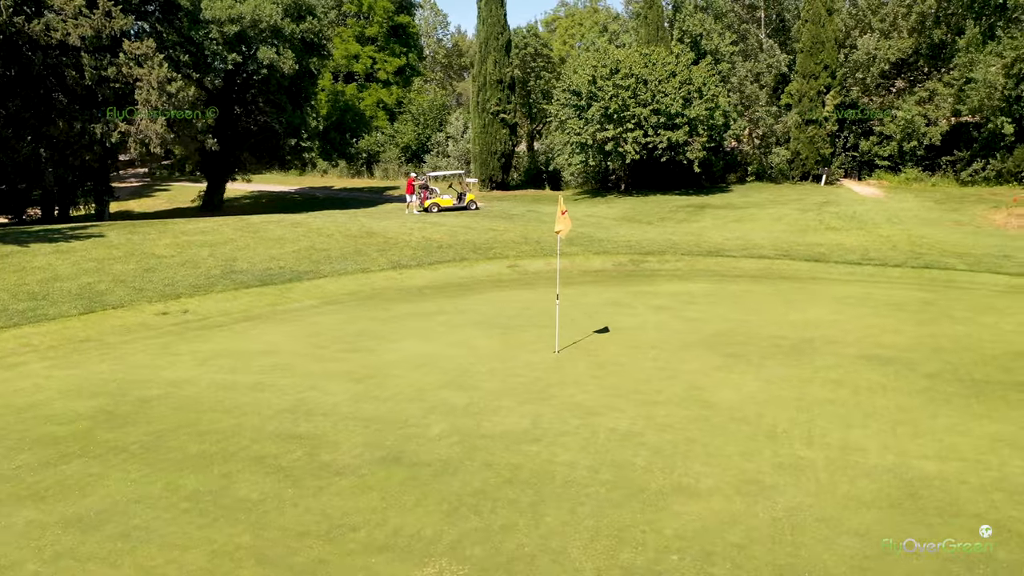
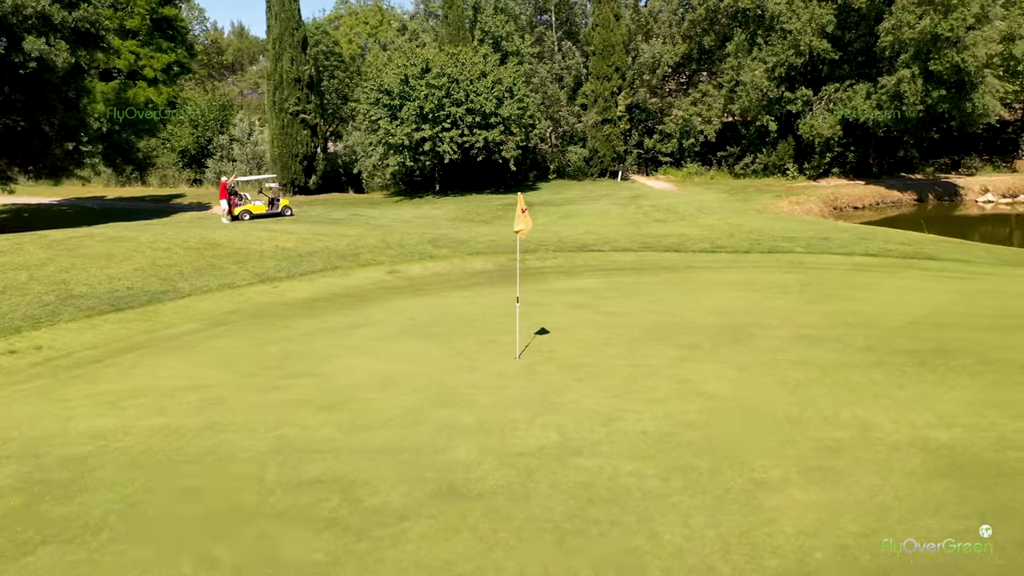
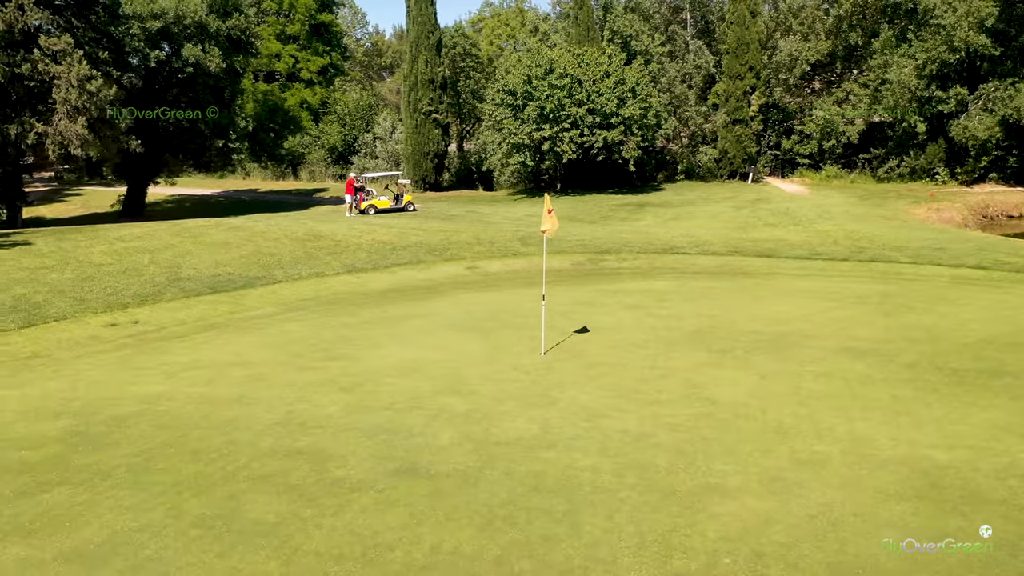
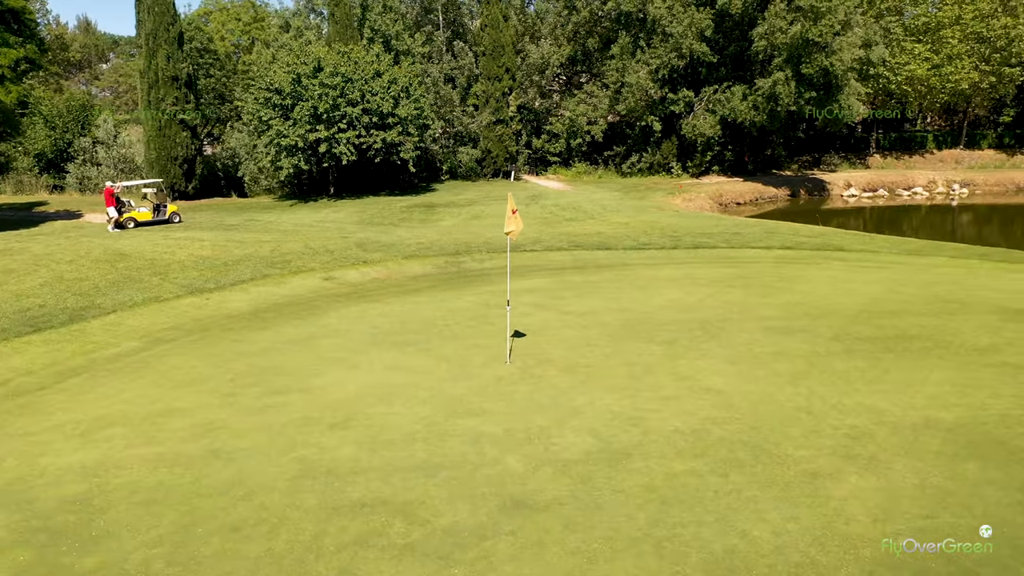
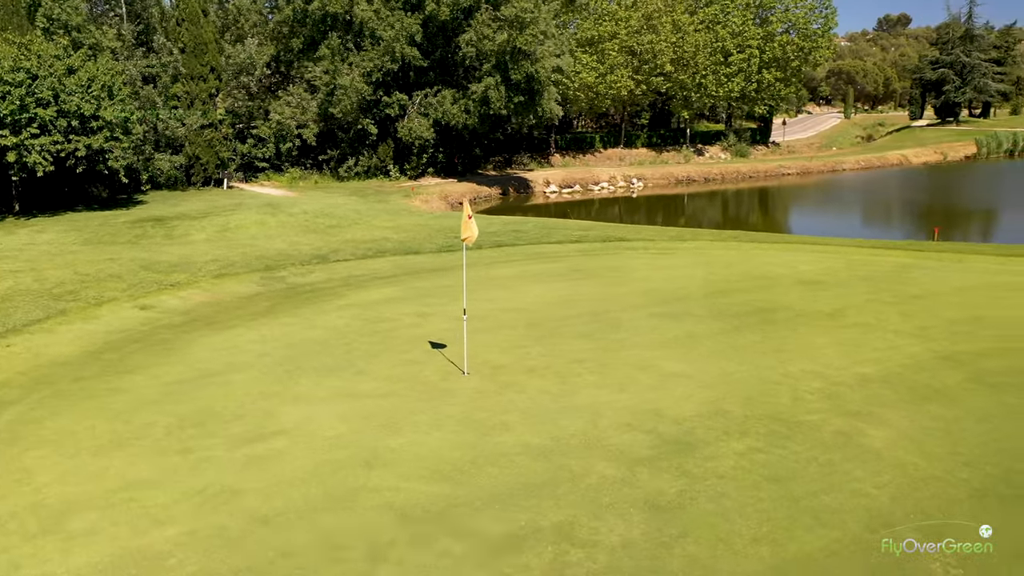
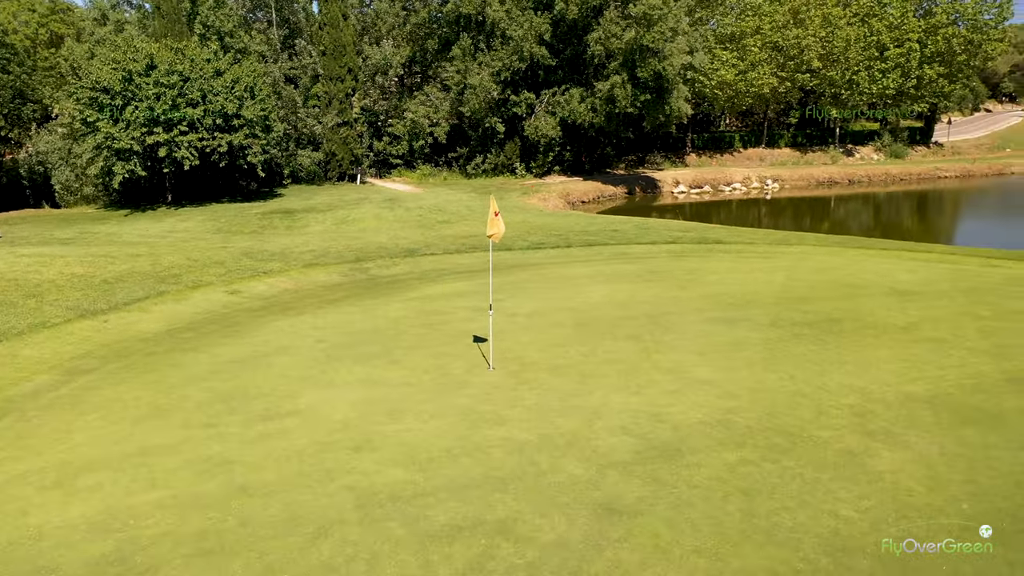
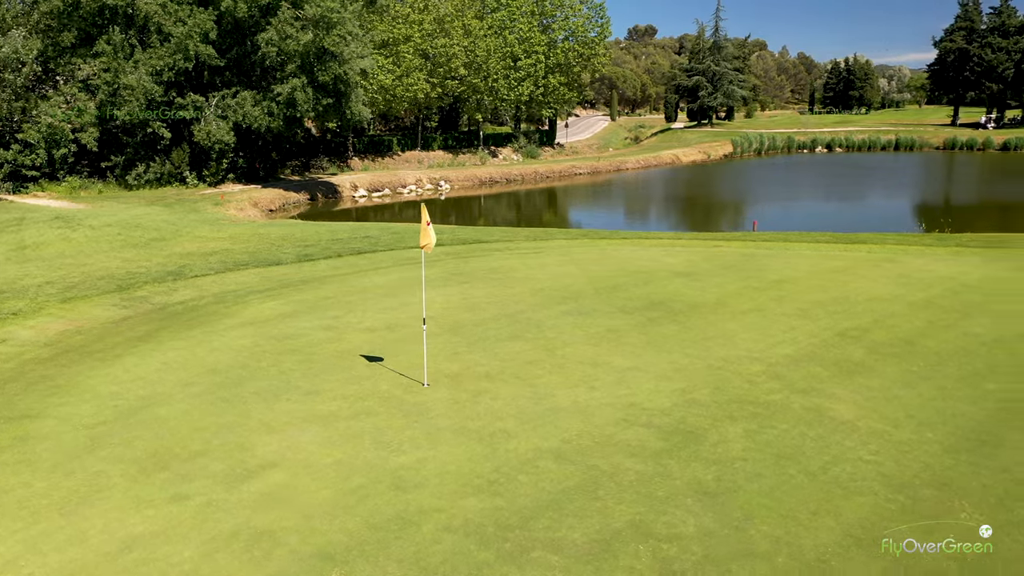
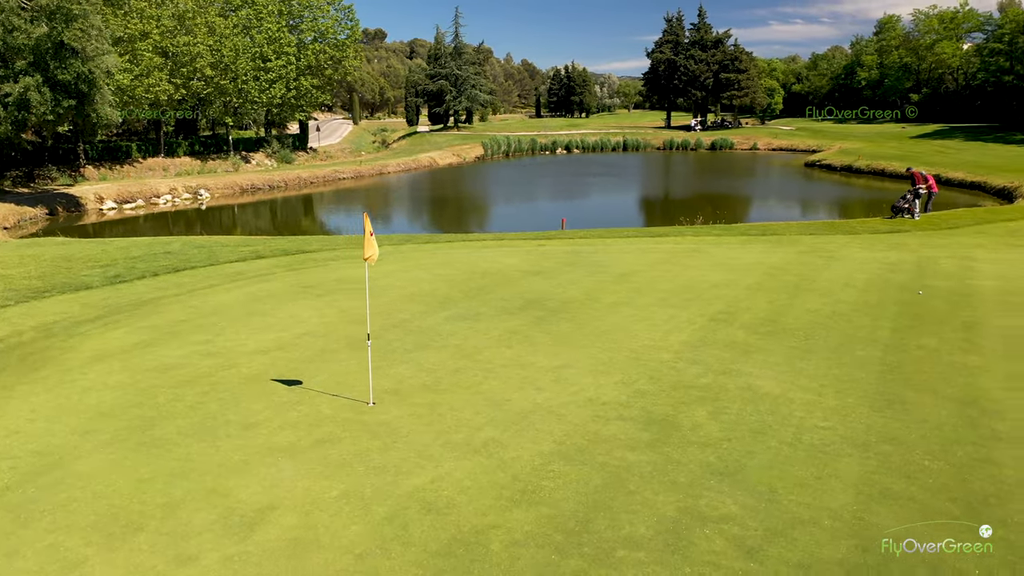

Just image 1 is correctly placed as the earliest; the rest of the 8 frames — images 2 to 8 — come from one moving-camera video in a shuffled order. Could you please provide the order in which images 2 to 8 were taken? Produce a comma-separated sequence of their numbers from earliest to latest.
3, 2, 4, 6, 5, 7, 8
